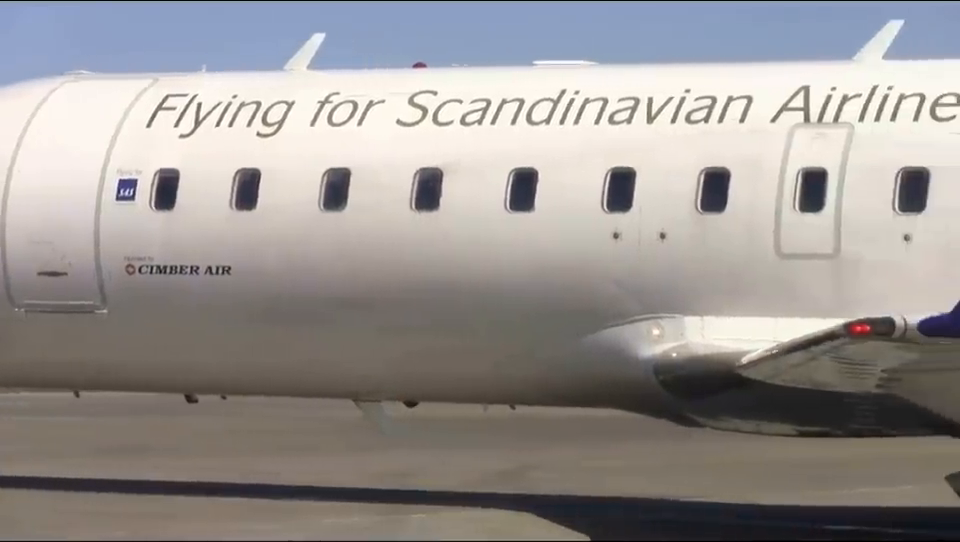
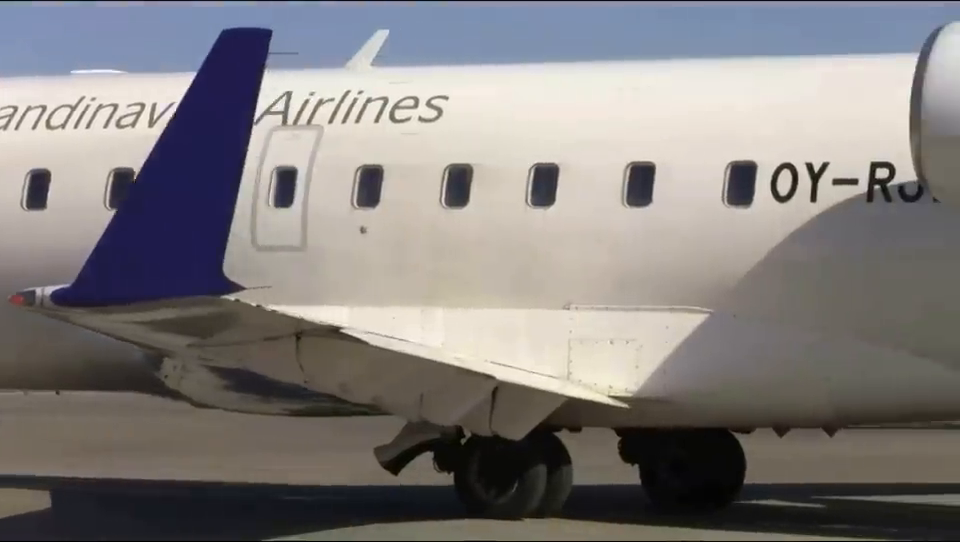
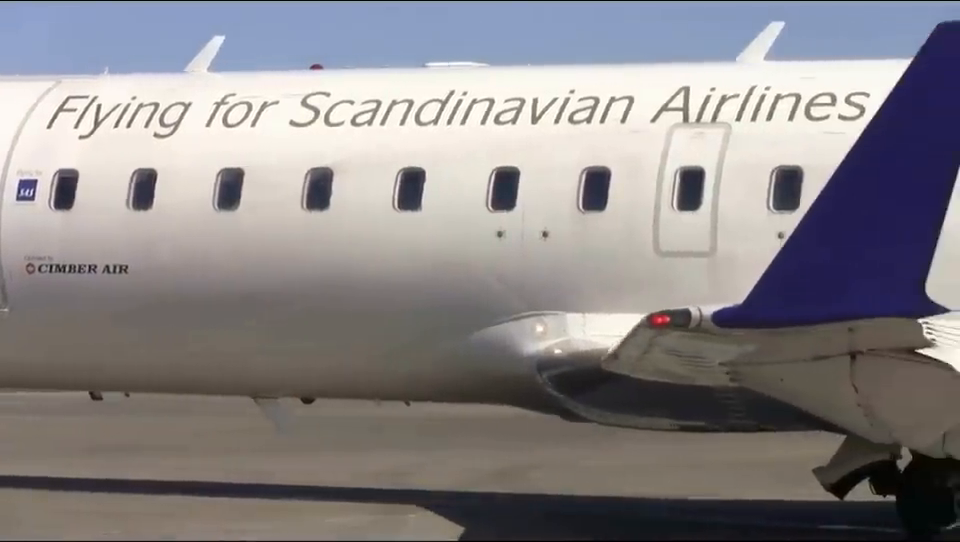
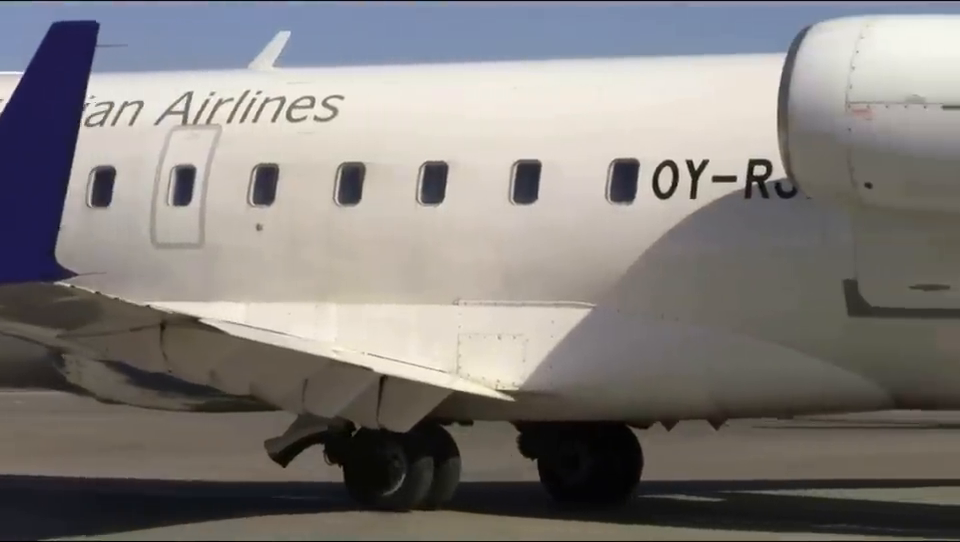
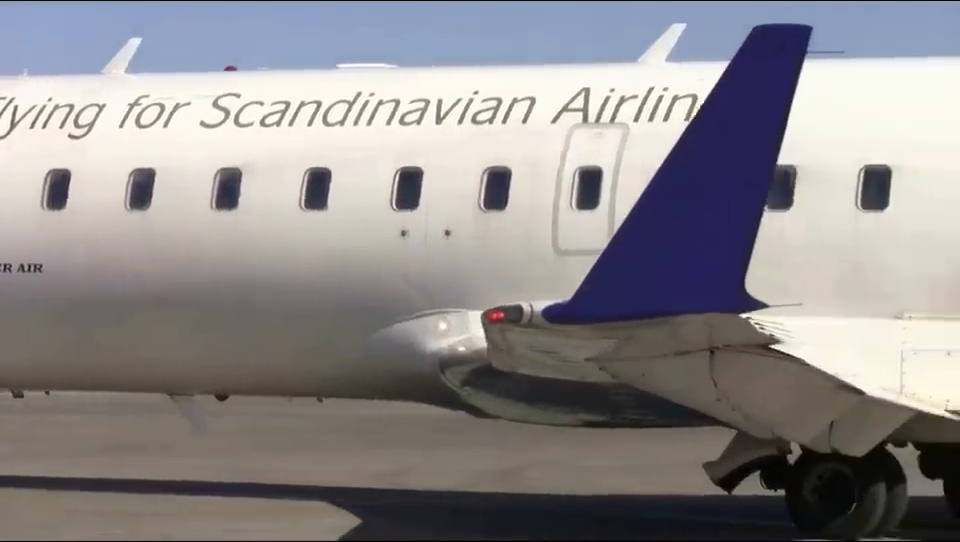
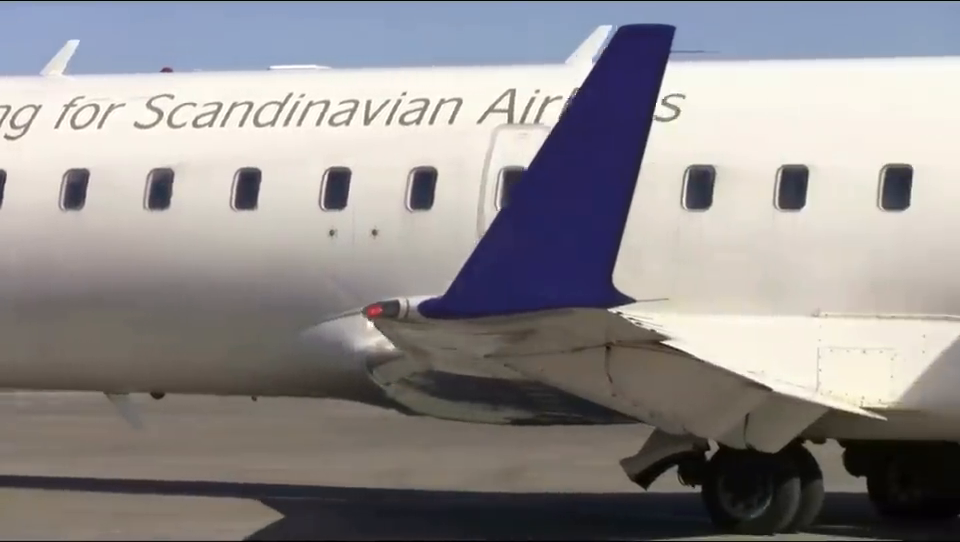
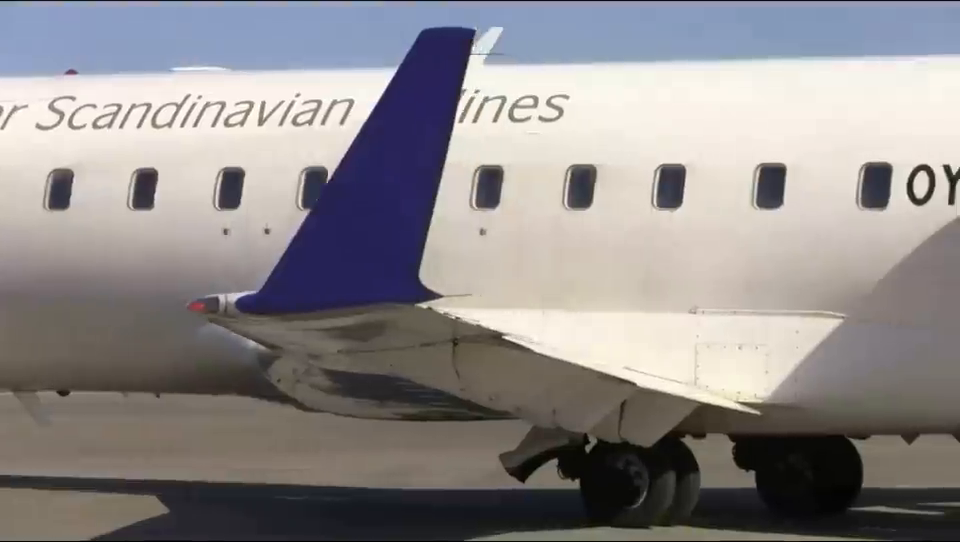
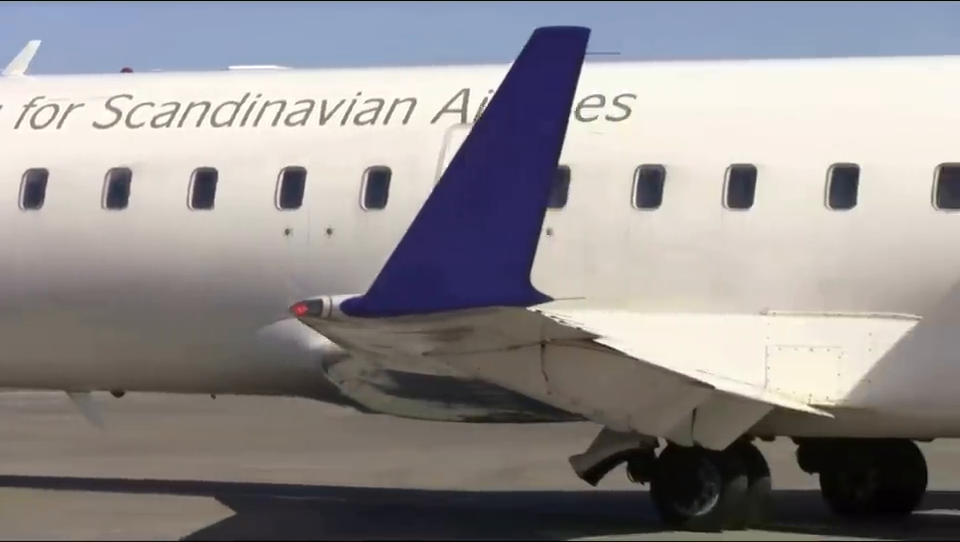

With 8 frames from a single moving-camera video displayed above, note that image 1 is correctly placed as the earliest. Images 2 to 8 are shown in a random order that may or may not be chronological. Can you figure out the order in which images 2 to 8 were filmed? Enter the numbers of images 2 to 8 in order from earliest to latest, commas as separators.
3, 5, 6, 8, 7, 2, 4
